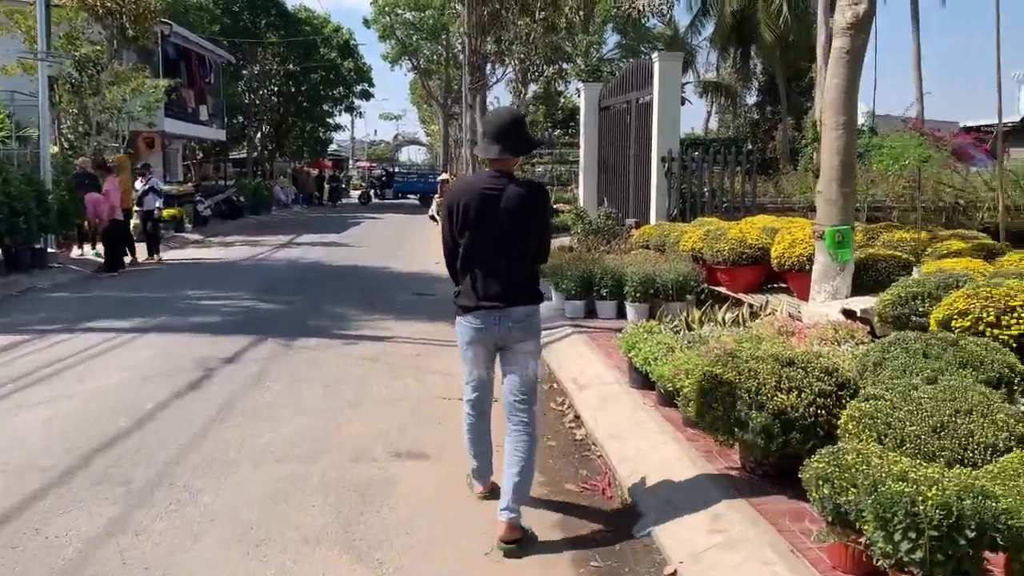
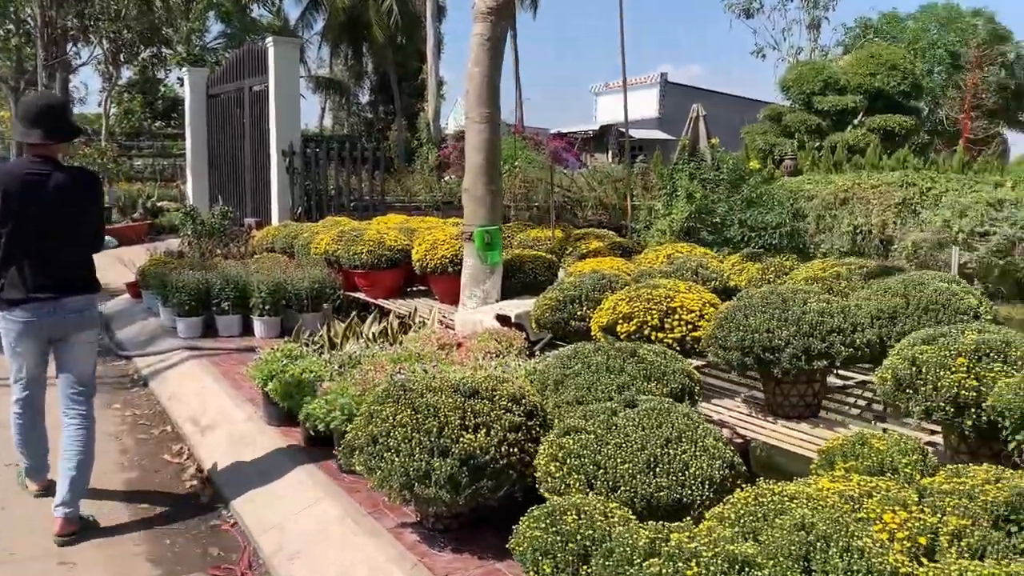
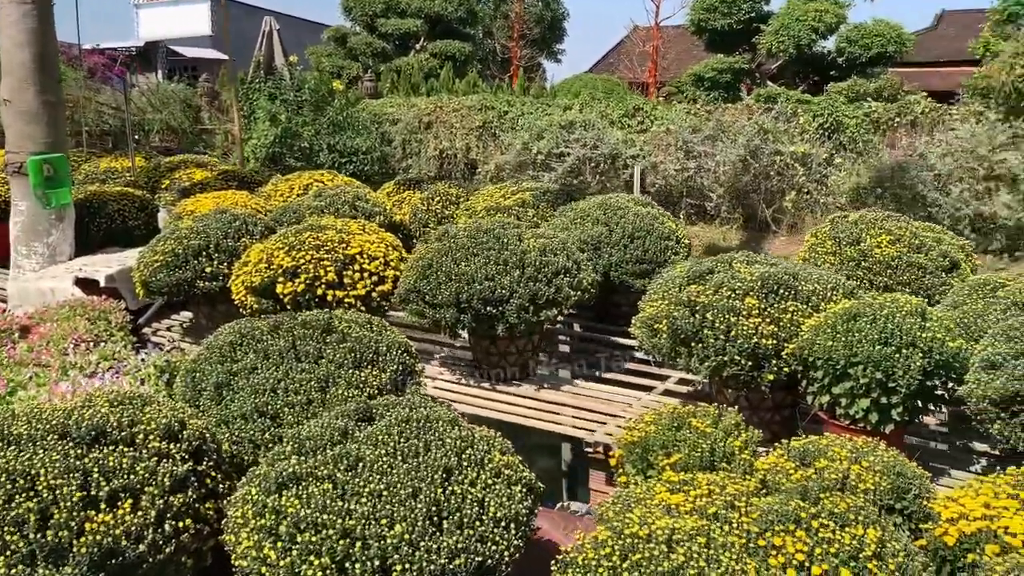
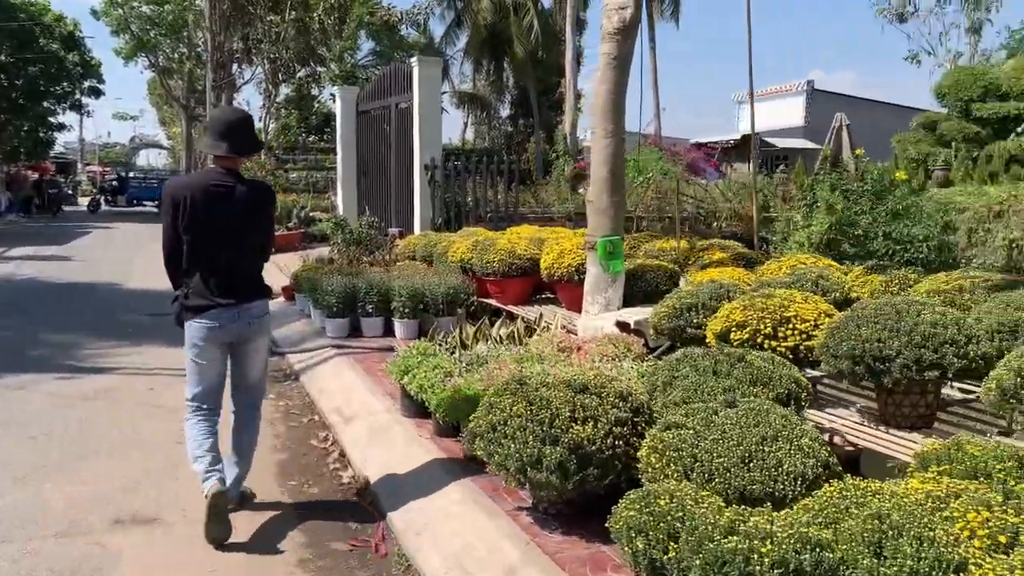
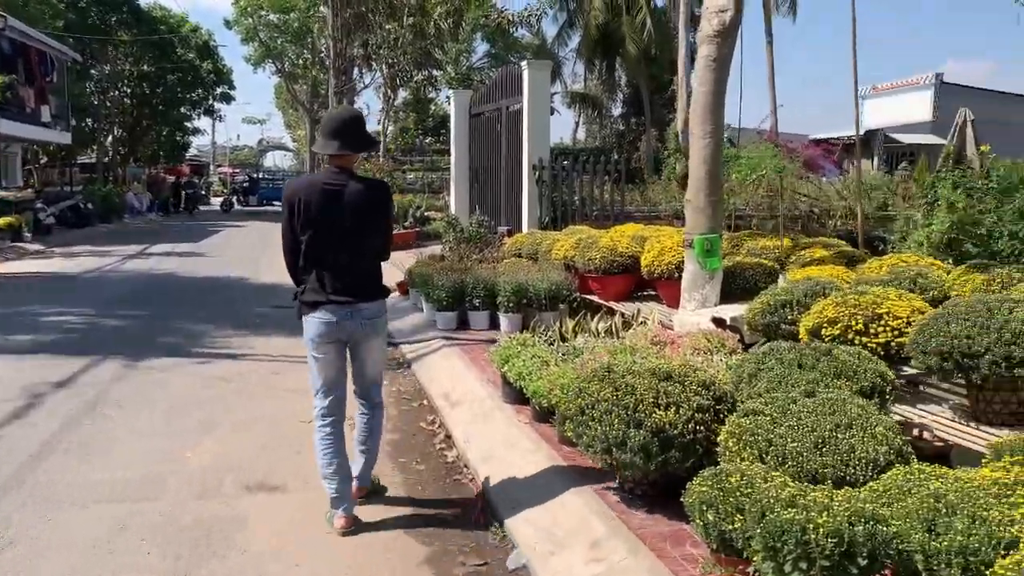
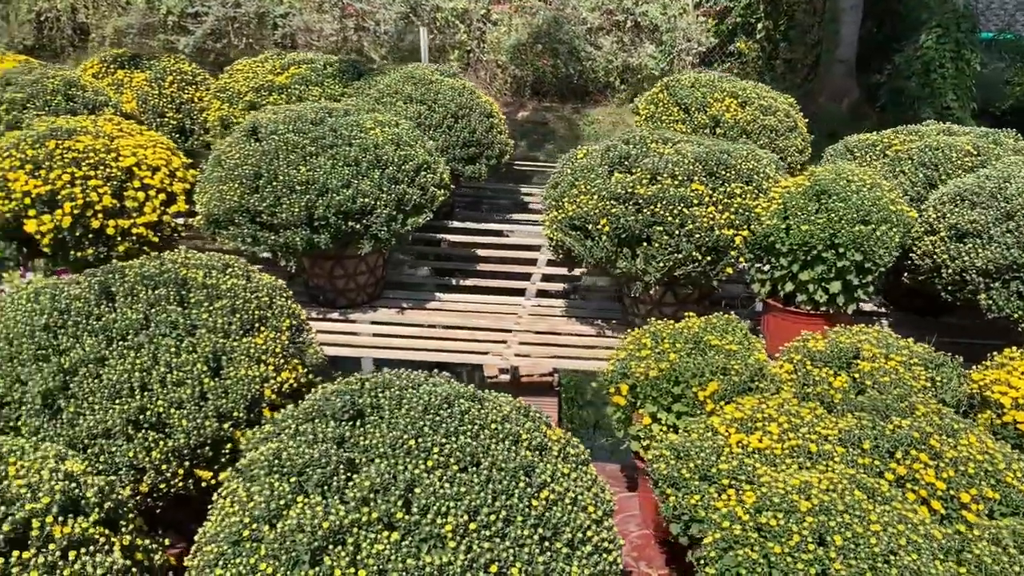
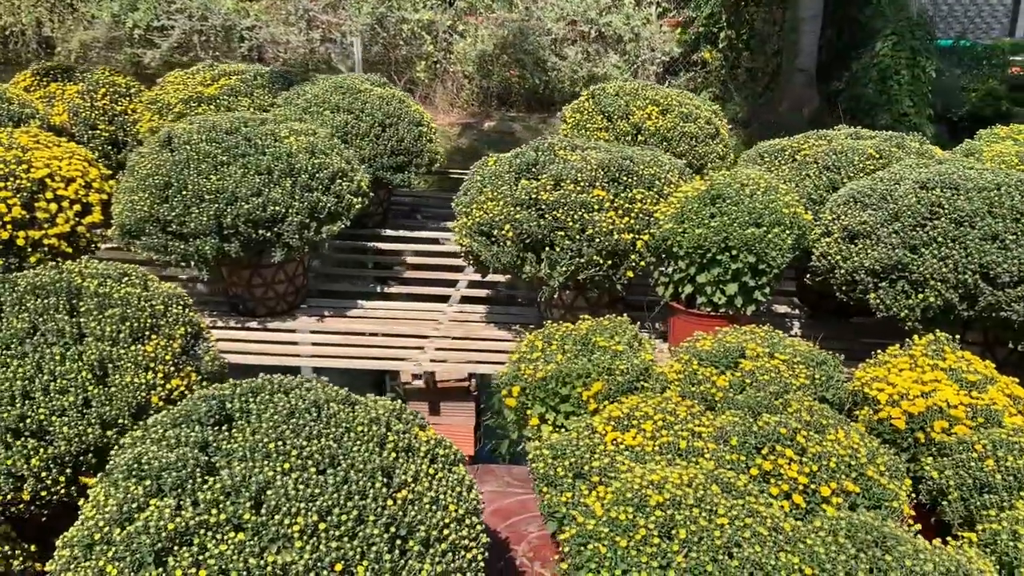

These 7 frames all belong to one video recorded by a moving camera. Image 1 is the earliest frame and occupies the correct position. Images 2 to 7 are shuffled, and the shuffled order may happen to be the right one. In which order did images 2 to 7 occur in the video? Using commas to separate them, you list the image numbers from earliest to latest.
5, 4, 2, 3, 7, 6
